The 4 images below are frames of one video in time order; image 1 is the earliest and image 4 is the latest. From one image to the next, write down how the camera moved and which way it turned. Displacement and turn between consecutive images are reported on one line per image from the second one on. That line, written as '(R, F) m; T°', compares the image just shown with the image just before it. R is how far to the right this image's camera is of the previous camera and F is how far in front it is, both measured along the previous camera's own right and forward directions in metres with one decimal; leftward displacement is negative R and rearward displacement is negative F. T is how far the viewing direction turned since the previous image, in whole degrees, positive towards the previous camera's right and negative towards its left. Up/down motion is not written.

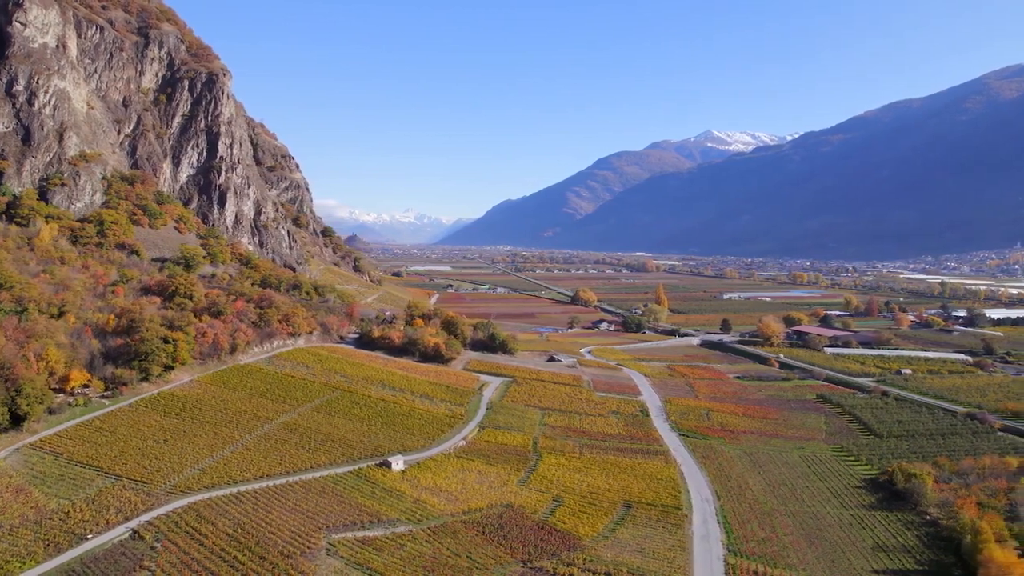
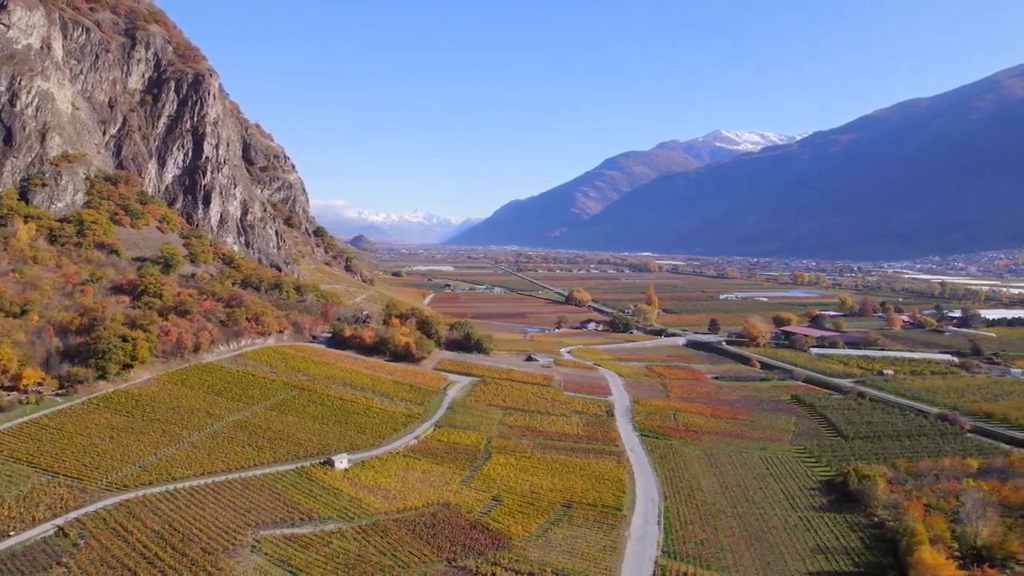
(+3.3, 0.0) m; -1°
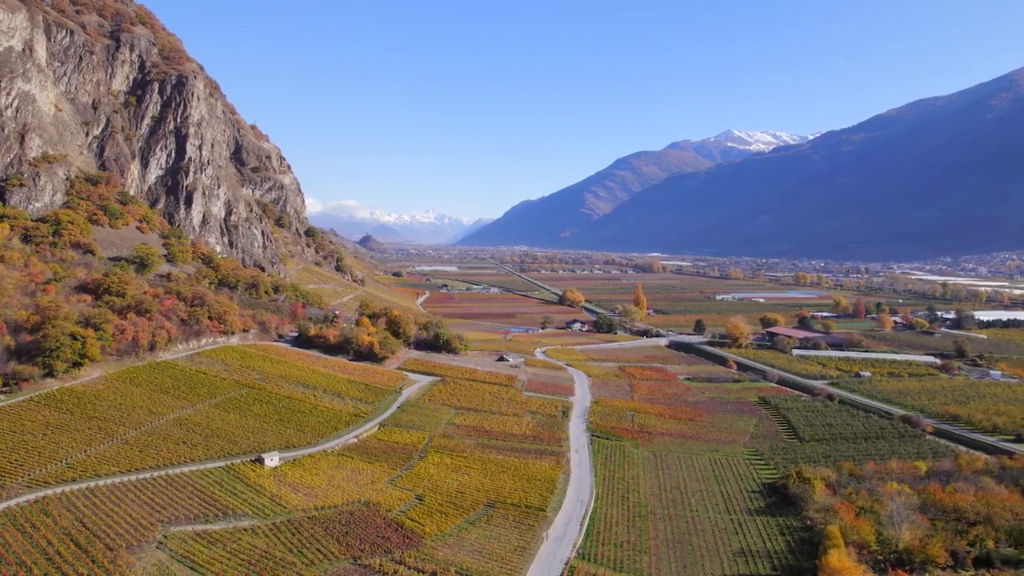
(+4.3, +0.1) m; -1°
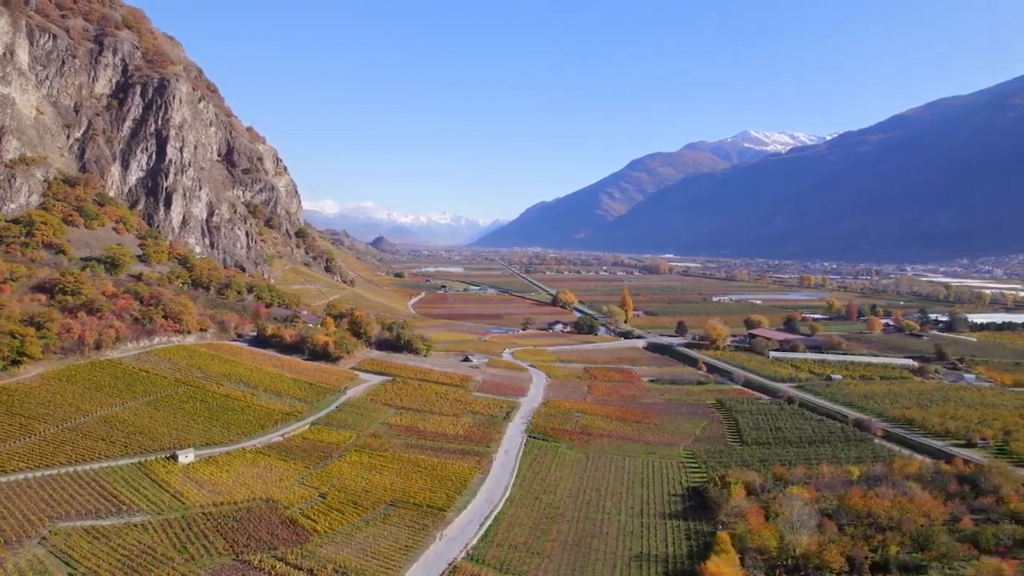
(+5.5, +0.1) m; -1°
